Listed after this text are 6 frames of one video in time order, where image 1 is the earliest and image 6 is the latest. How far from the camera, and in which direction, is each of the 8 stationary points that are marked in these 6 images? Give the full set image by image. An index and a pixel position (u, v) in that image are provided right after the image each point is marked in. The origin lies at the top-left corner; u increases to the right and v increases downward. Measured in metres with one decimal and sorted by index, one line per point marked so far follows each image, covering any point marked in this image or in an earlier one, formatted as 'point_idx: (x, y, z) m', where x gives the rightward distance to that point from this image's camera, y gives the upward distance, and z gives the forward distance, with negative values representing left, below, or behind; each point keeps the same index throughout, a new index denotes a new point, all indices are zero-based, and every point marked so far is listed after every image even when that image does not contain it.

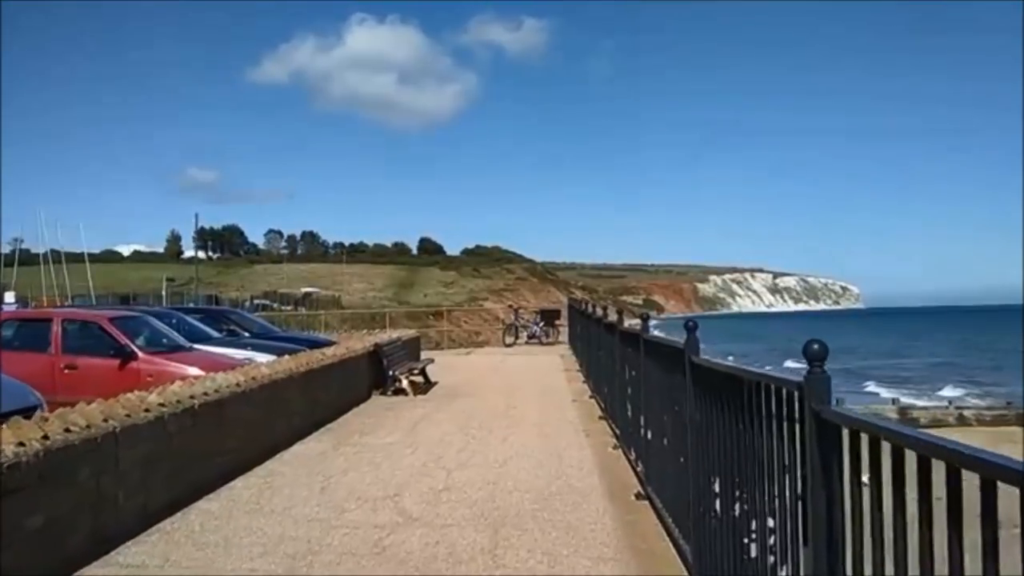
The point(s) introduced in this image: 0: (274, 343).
0: (-4.1, -1.0, +18.5) m
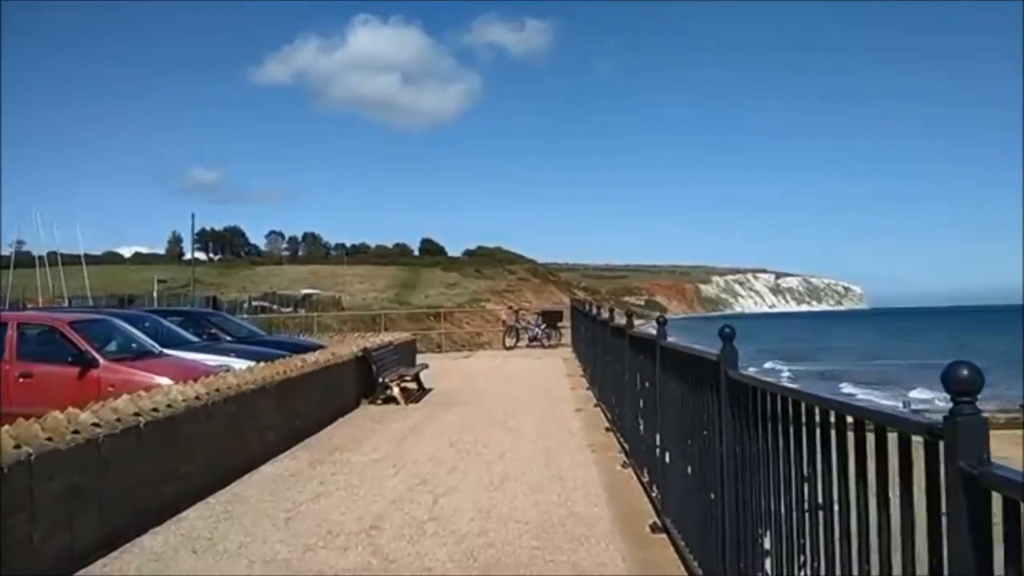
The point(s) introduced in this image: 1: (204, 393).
0: (-4.1, -1.0, +17.3) m
1: (-2.6, -0.9, +9.2) m
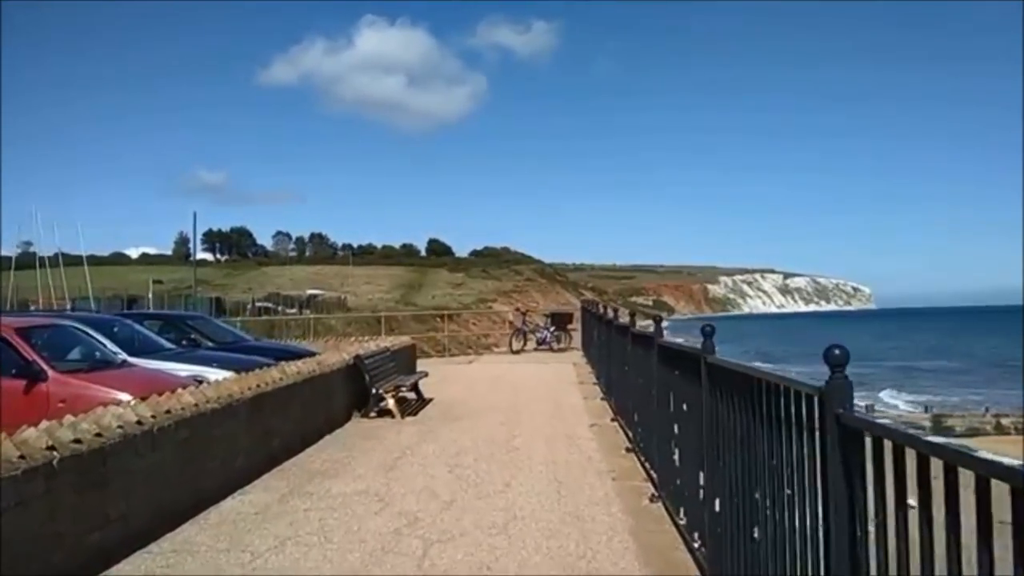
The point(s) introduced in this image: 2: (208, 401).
0: (-4.0, -1.0, +15.8) m
1: (-2.6, -0.9, +7.7) m
2: (-2.5, -0.9, +8.9) m
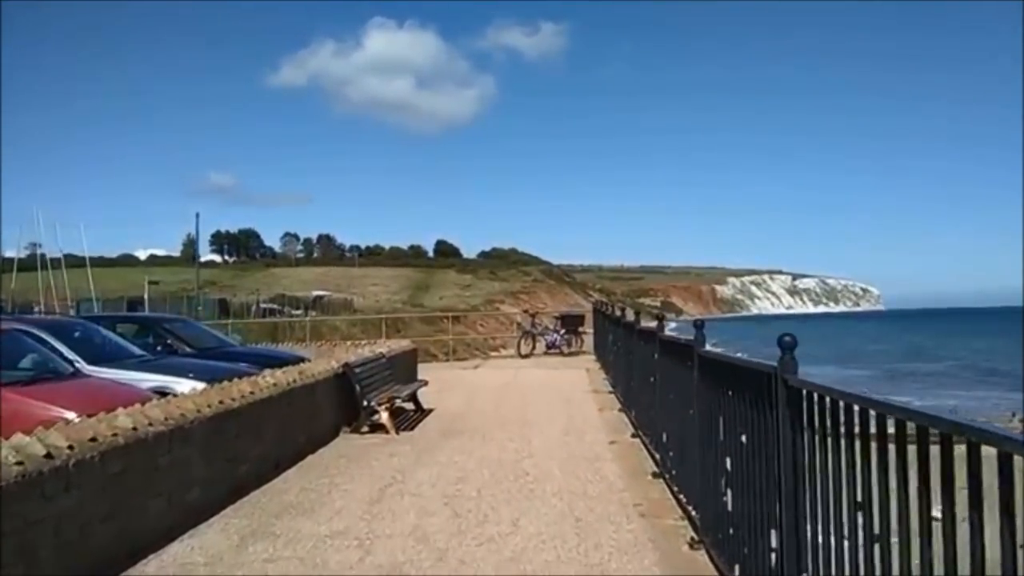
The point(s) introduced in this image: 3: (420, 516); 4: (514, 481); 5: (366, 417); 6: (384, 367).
0: (-3.9, -1.0, +14.3) m
1: (-2.5, -0.9, +6.1) m
2: (-2.5, -0.9, +7.4) m
3: (-0.7, -1.7, +7.9) m
4: (0.0, -1.7, +9.2) m
5: (-1.7, -1.5, +12.8) m
6: (-1.8, -1.1, +15.2) m
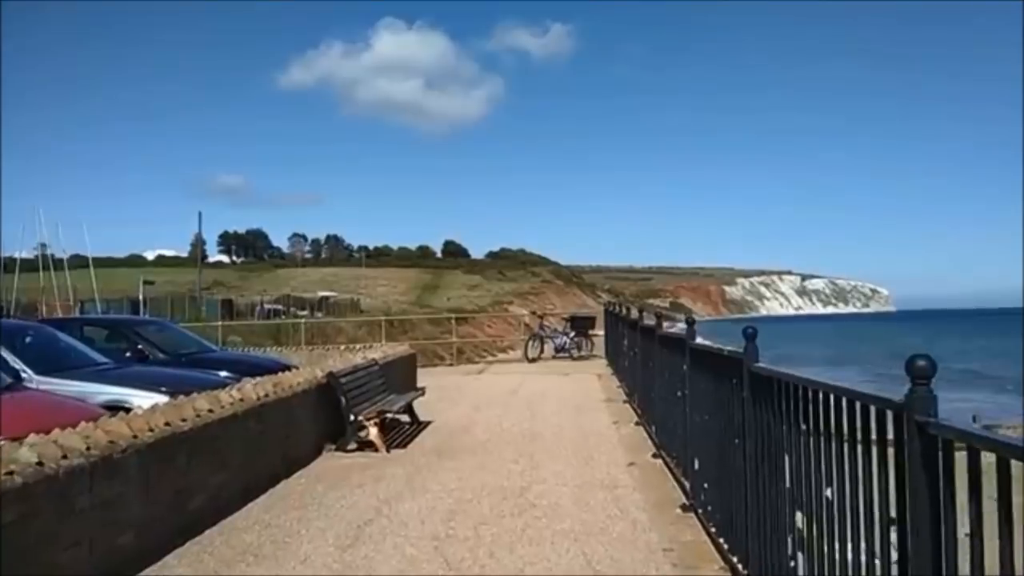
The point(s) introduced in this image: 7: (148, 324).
0: (-3.9, -1.0, +12.9) m
1: (-2.5, -0.9, +4.7) m
2: (-2.4, -0.9, +6.0) m
3: (-0.7, -1.7, +6.5) m
4: (0.0, -1.7, +7.8) m
5: (-1.7, -1.5, +11.3) m
6: (-1.7, -1.1, +13.7) m
7: (-5.1, -0.5, +15.2) m
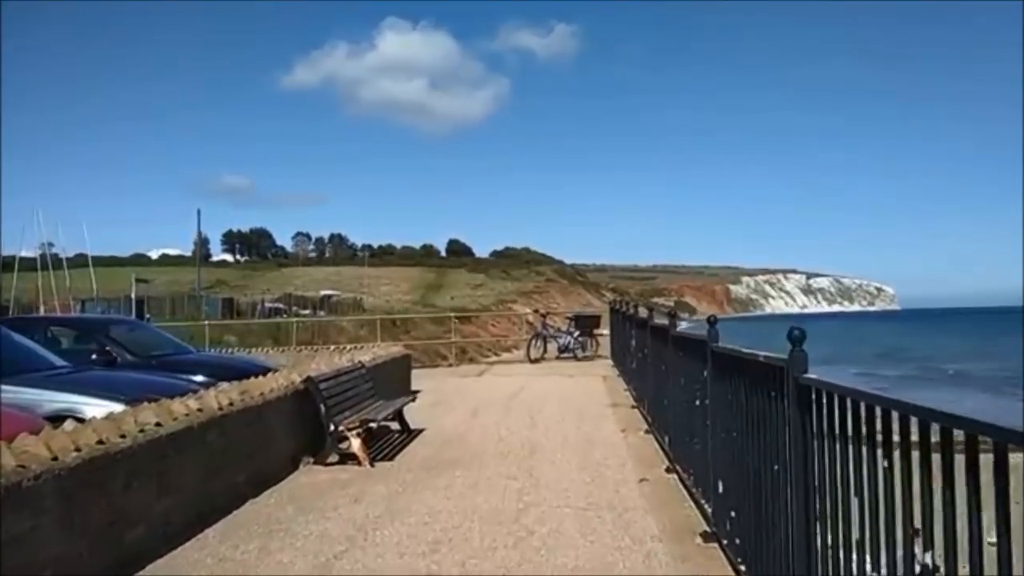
0: (-3.9, -0.9, +11.8) m
1: (-2.6, -0.9, +3.6) m
2: (-2.5, -0.9, +4.9) m
3: (-0.7, -1.6, +5.4) m
4: (0.0, -1.6, +6.7) m
5: (-1.7, -1.5, +10.3) m
6: (-1.7, -1.1, +12.7) m
7: (-5.1, -0.5, +14.1) m
